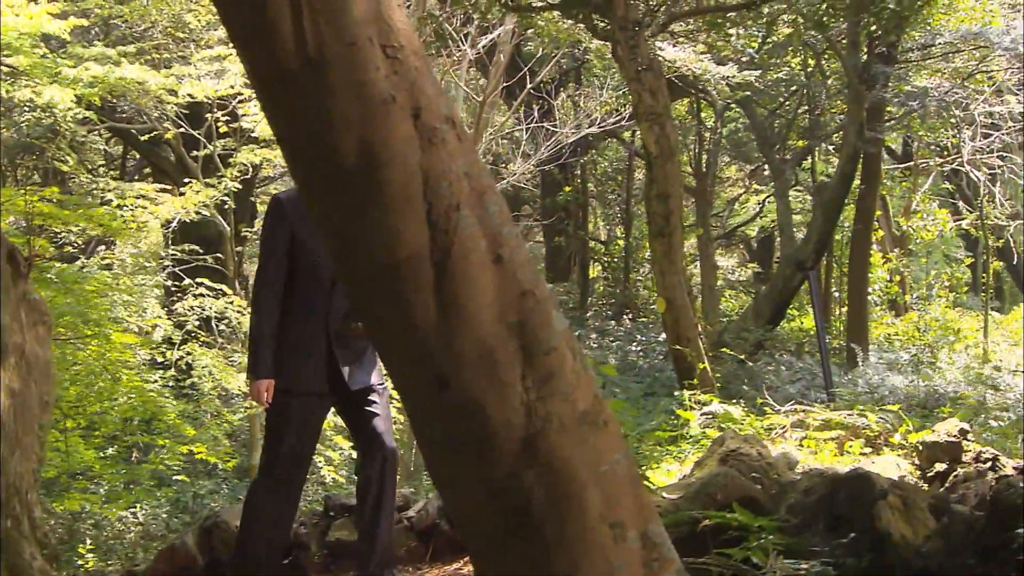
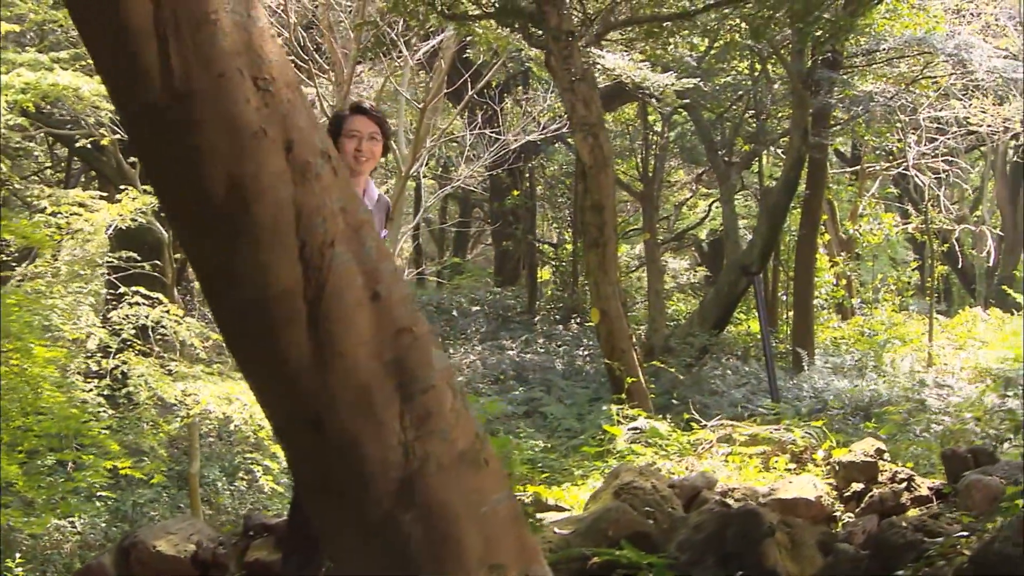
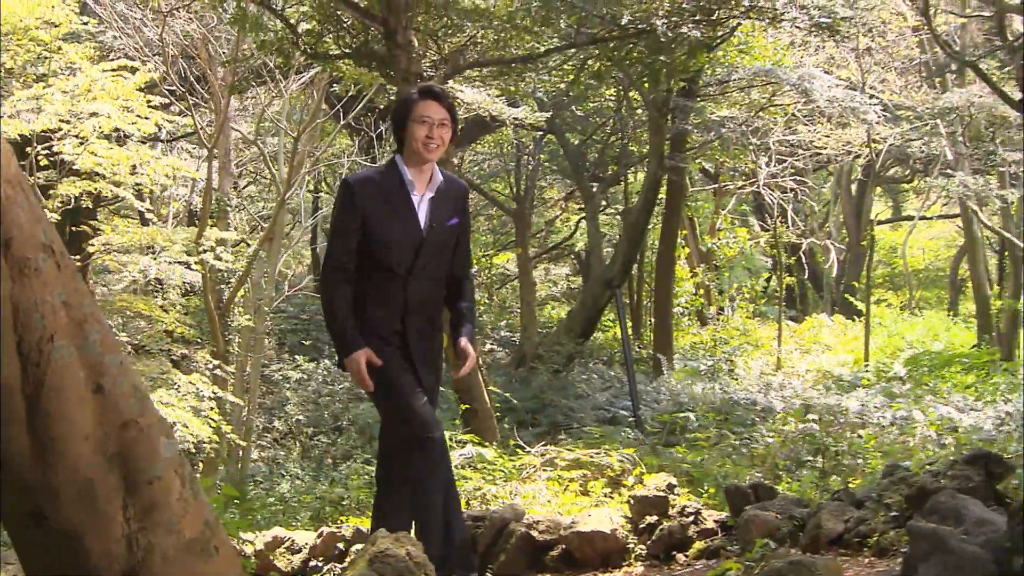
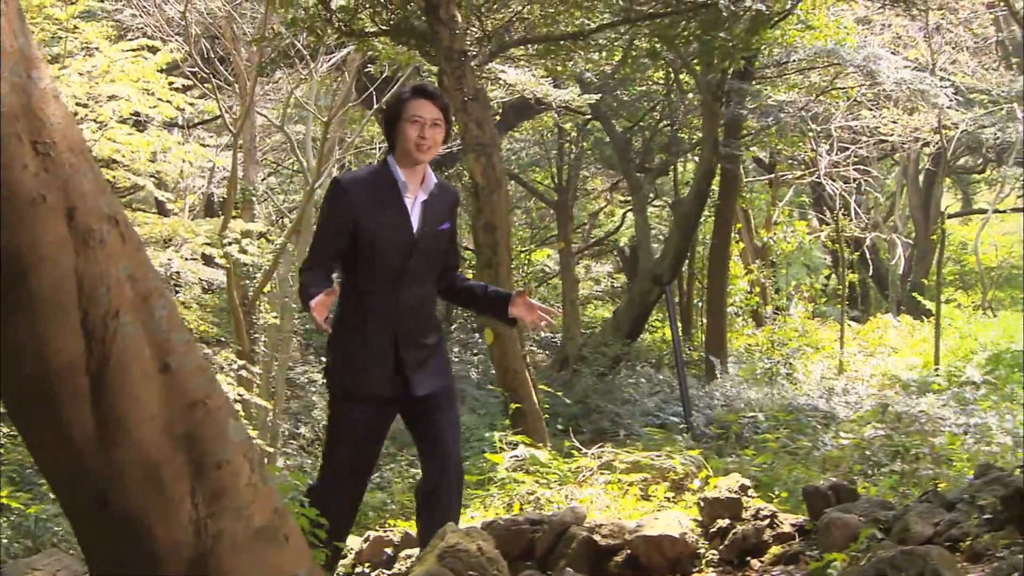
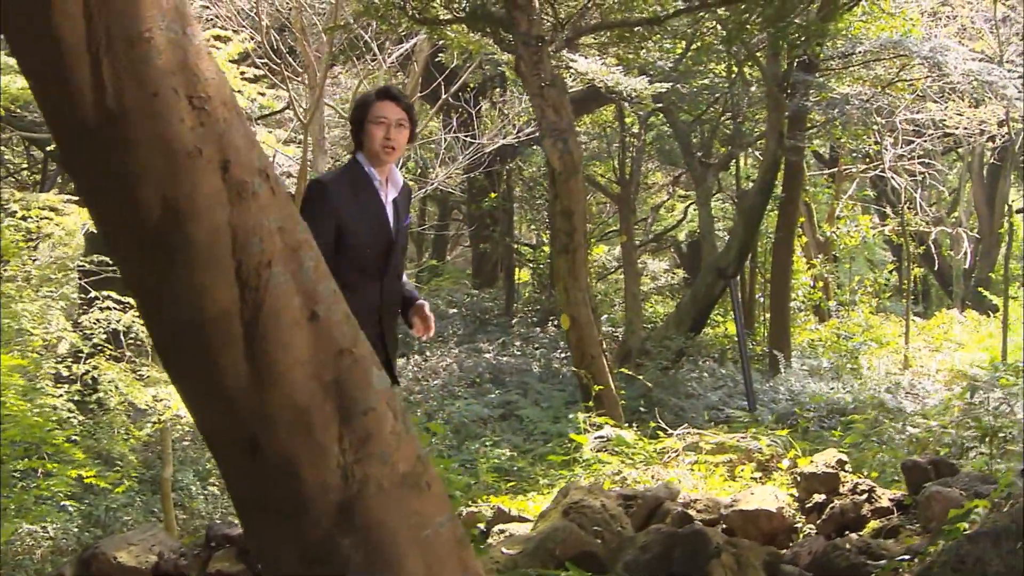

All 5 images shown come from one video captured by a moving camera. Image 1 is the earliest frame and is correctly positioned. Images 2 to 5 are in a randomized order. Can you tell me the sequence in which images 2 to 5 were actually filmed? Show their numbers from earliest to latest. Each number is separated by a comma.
2, 5, 4, 3
